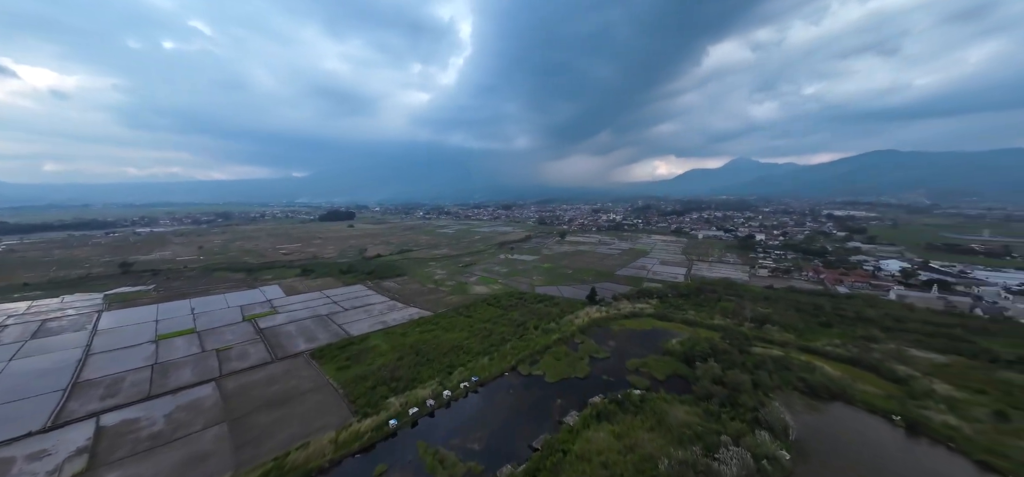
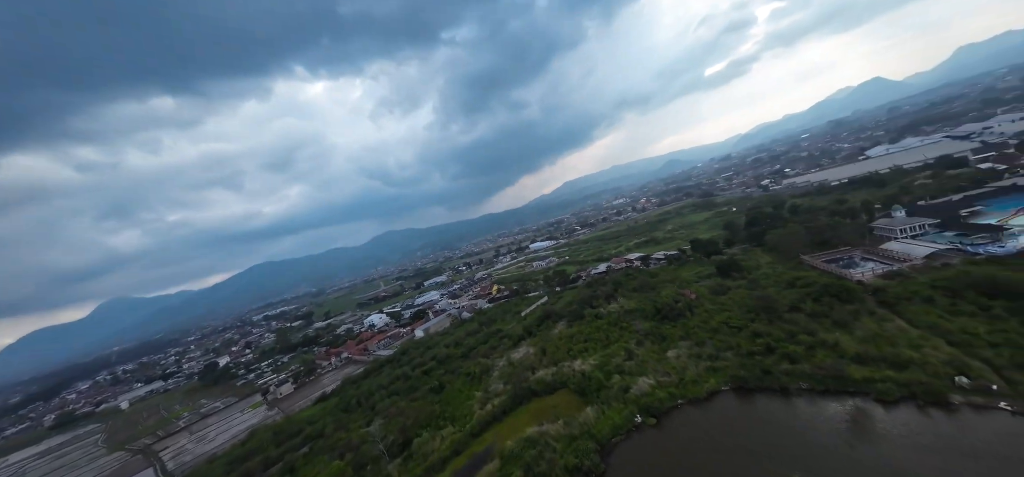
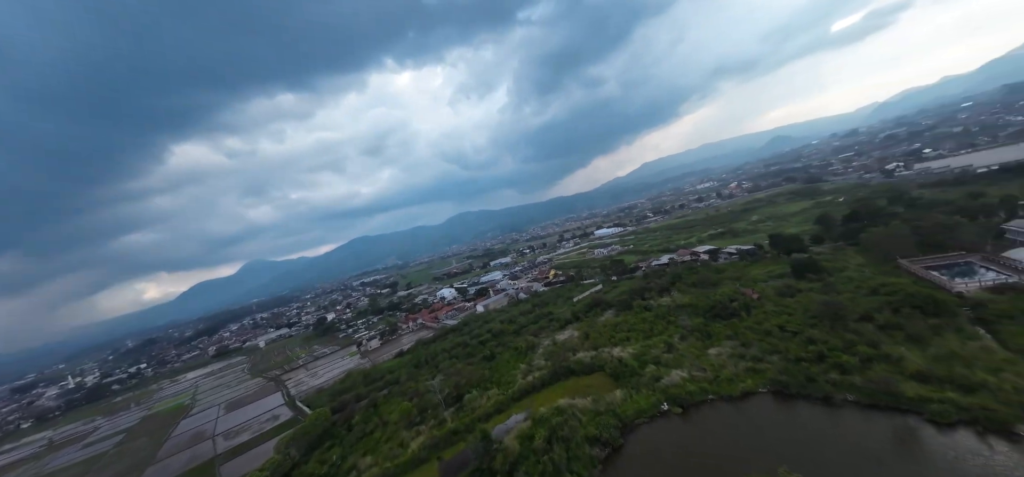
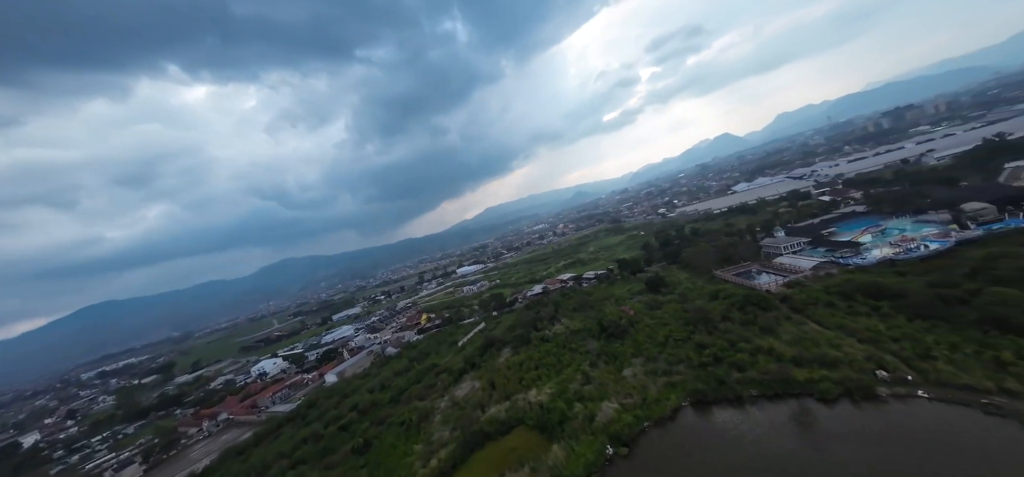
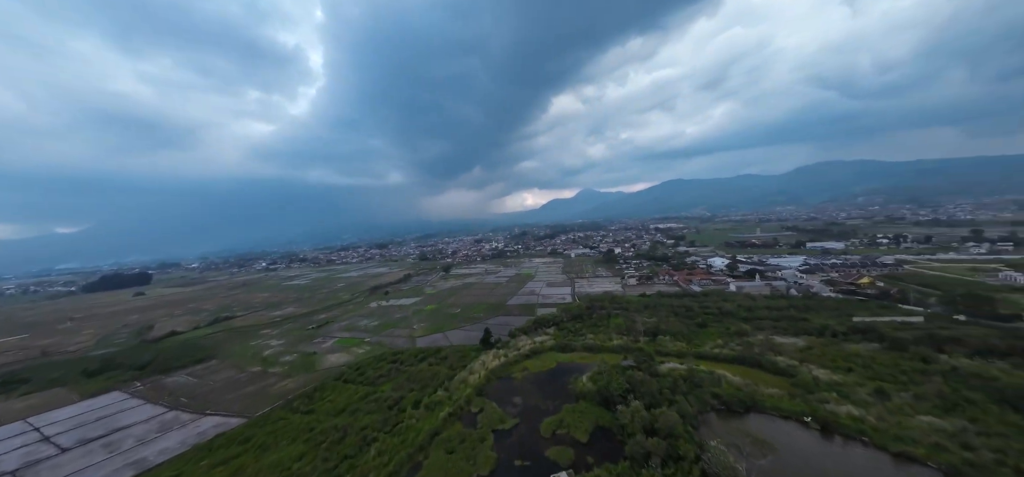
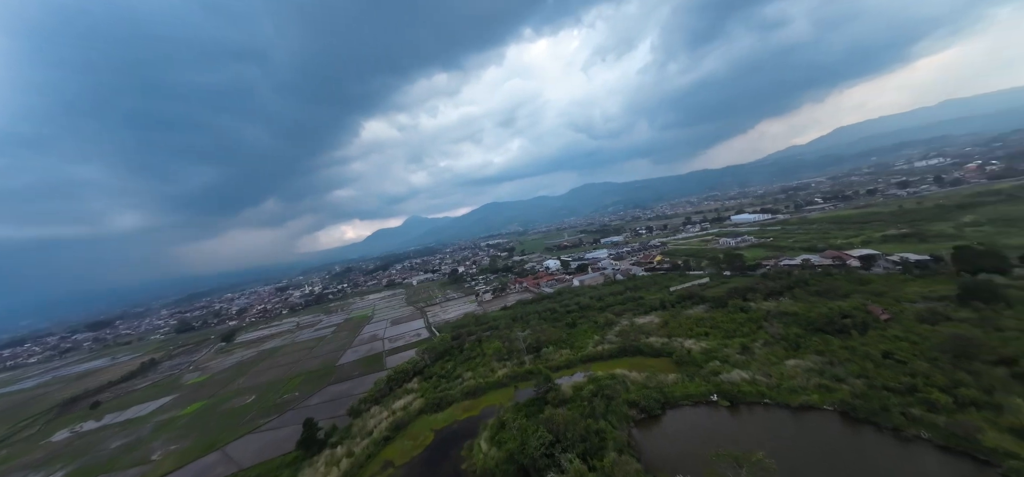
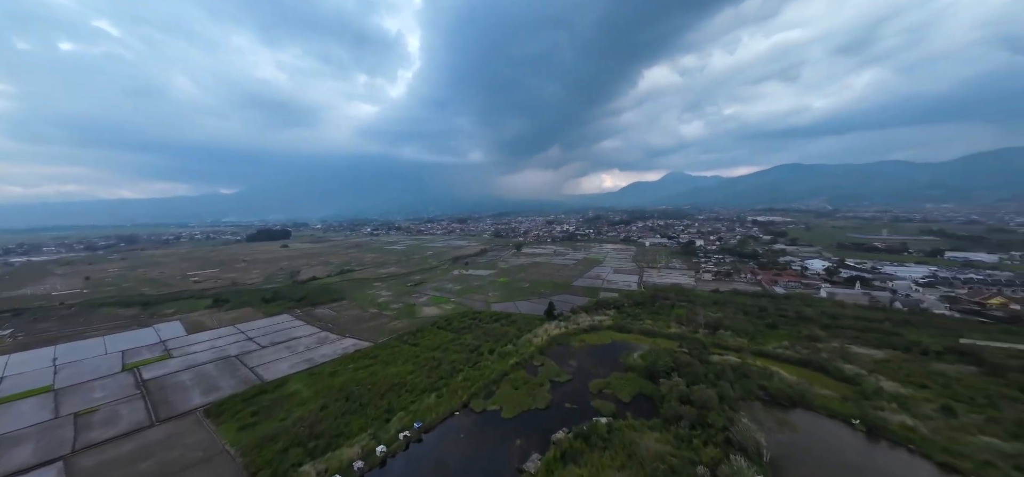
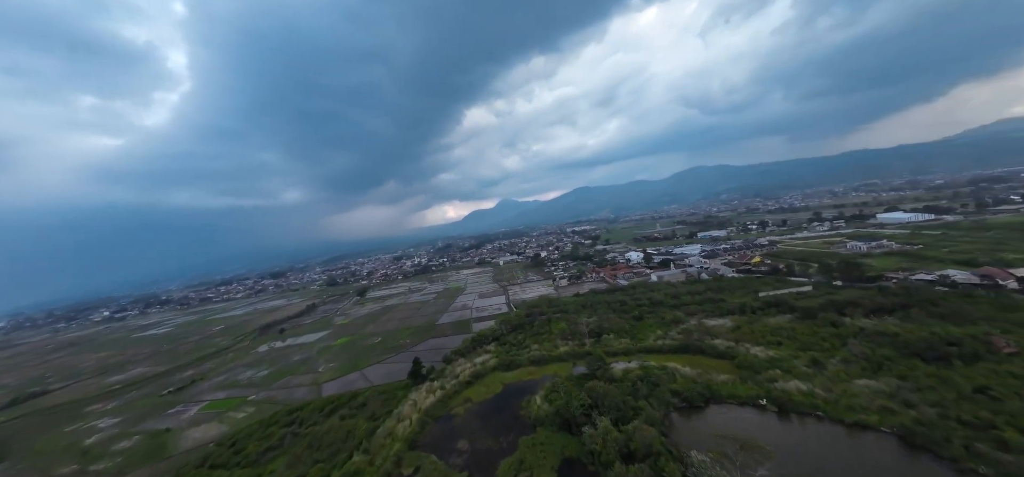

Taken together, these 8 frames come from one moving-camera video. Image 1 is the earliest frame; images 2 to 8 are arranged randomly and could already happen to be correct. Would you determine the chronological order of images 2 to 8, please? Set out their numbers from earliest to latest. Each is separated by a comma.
7, 5, 8, 6, 3, 2, 4
